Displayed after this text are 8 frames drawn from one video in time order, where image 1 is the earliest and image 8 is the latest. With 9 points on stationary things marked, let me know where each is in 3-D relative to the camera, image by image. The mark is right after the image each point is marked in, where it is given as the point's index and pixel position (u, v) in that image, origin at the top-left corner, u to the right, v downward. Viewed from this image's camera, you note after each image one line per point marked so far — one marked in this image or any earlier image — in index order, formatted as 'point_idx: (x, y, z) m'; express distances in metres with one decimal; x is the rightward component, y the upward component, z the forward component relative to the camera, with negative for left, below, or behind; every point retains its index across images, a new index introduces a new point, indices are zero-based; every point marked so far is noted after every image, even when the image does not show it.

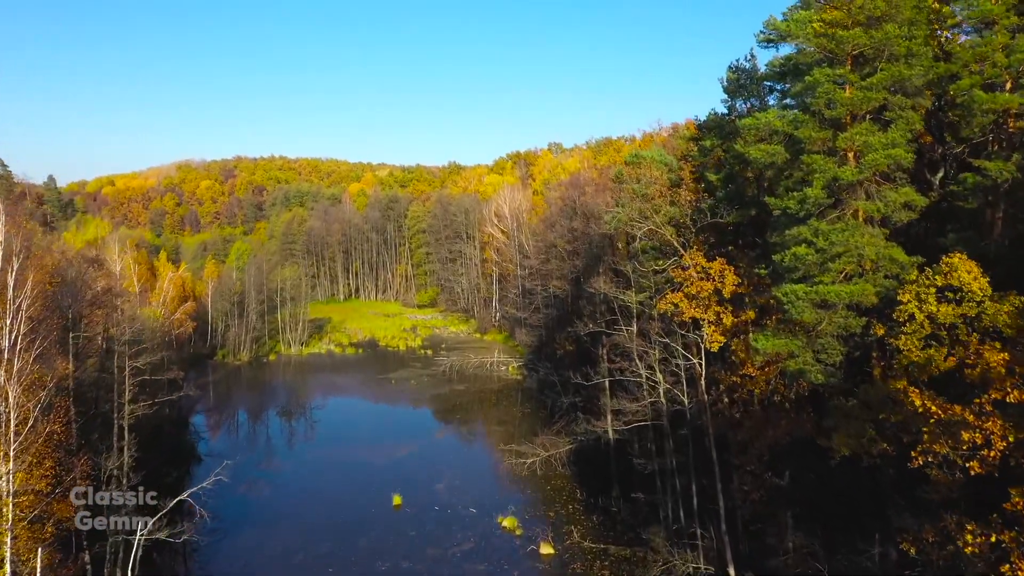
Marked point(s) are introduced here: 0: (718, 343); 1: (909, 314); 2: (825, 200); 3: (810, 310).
0: (+4.5, -1.2, +13.4) m
1: (+6.4, -0.4, +9.7) m
2: (+5.7, +1.6, +11.0) m
3: (+5.3, -0.4, +10.9) m
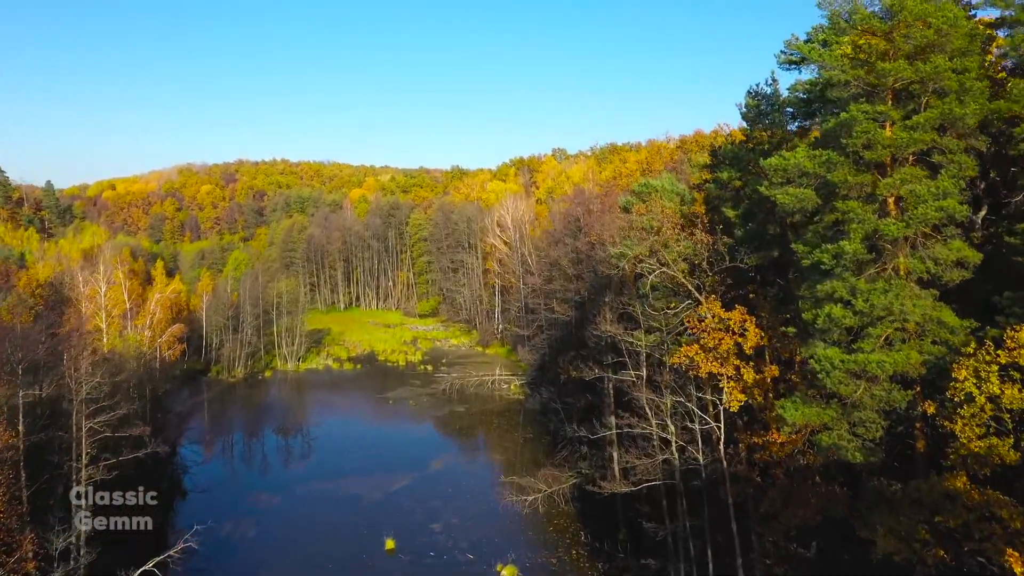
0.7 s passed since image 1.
0: (+4.5, -2.3, +12.1) m
1: (+6.3, -1.5, +8.4) m
2: (+5.7, +0.5, +9.7) m
3: (+5.3, -1.5, +9.6) m
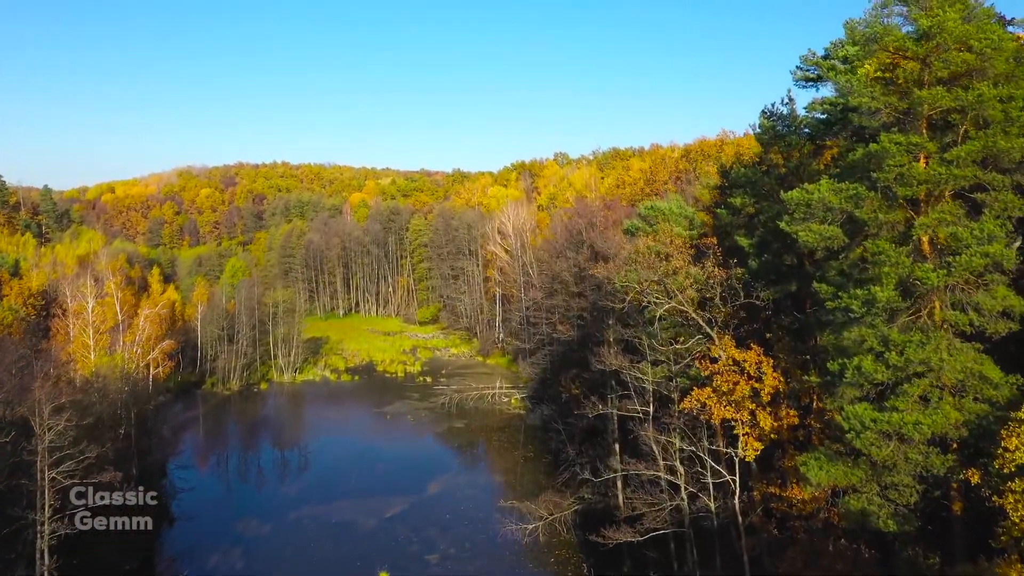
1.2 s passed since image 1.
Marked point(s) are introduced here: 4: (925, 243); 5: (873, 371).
0: (+4.4, -3.0, +11.2) m
1: (+6.3, -2.2, +7.5) m
2: (+5.6, -0.2, +8.8) m
3: (+5.2, -2.2, +8.6) m
4: (+6.2, +0.7, +9.1) m
5: (+5.2, -1.2, +8.7) m
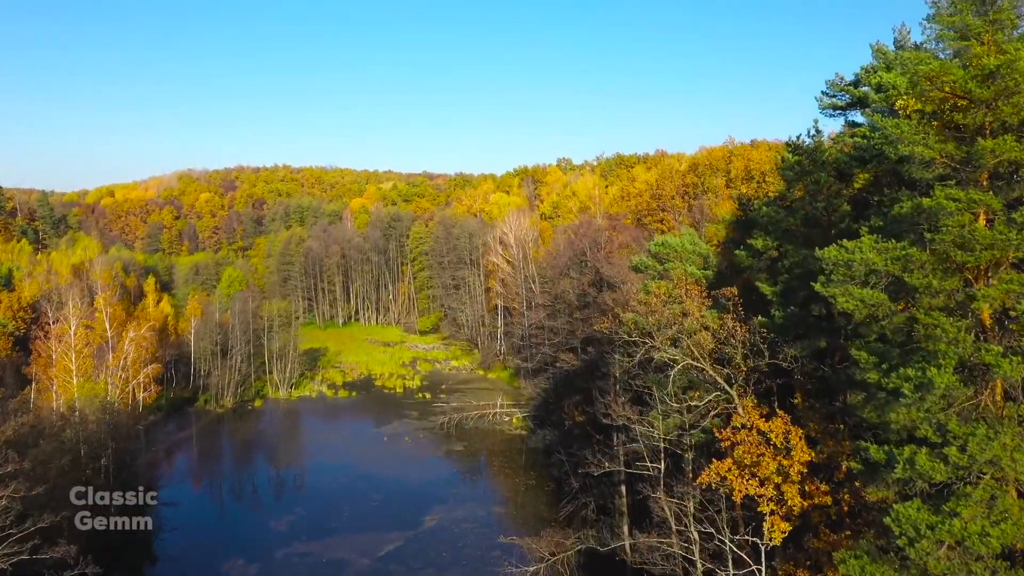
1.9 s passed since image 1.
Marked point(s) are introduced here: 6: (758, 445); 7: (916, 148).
0: (+4.4, -4.0, +9.9) m
1: (+6.2, -3.3, +6.3) m
2: (+5.6, -1.2, +7.6) m
3: (+5.2, -3.2, +7.4) m
4: (+6.1, -0.4, +7.8) m
5: (+5.1, -2.2, +7.4) m
6: (+4.1, -2.6, +10.2) m
7: (+5.5, +1.9, +8.2) m
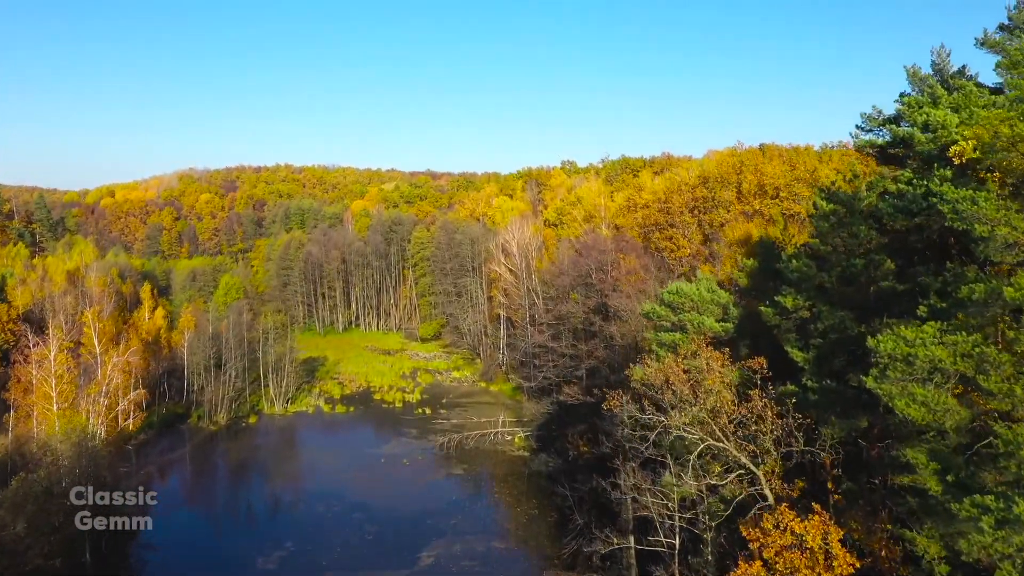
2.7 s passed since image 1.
0: (+4.3, -5.2, +8.6) m
1: (+6.1, -4.4, +4.9) m
2: (+5.5, -2.4, +6.2) m
3: (+5.1, -4.4, +6.1) m
4: (+6.1, -1.5, +6.5) m
5: (+5.0, -3.4, +6.1) m
6: (+4.1, -3.8, +8.8) m
7: (+5.5, +0.7, +6.9) m
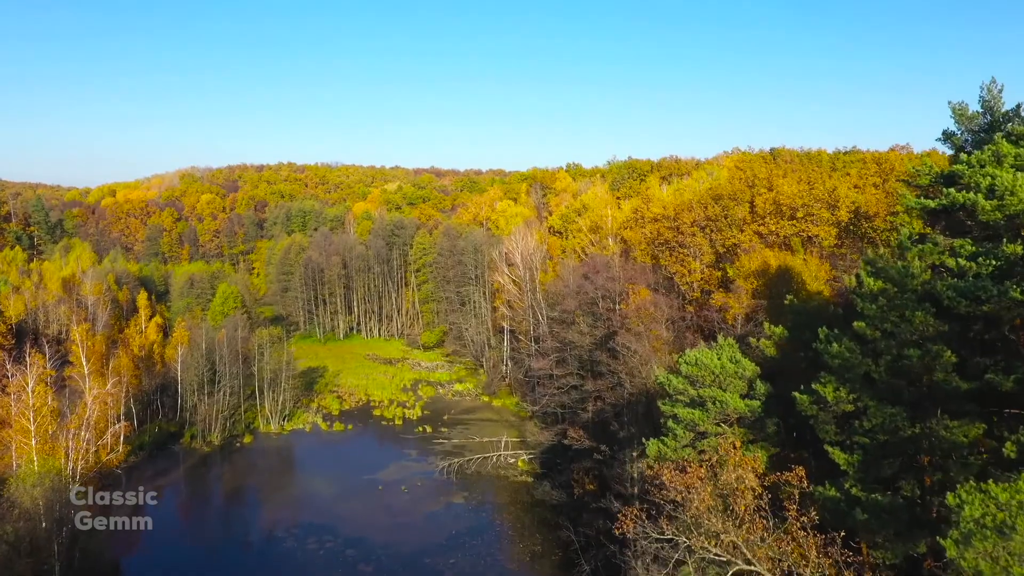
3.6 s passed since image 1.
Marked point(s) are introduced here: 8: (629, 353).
0: (+4.3, -6.6, +7.2) m
1: (+6.0, -5.9, +3.5) m
2: (+5.4, -3.8, +4.8) m
3: (+5.0, -5.8, +4.7) m
4: (+6.0, -3.0, +5.1) m
5: (+5.0, -4.8, +4.7) m
6: (+4.0, -5.2, +7.5) m
7: (+5.4, -0.7, +5.4) m
8: (+3.7, -2.1, +19.5) m
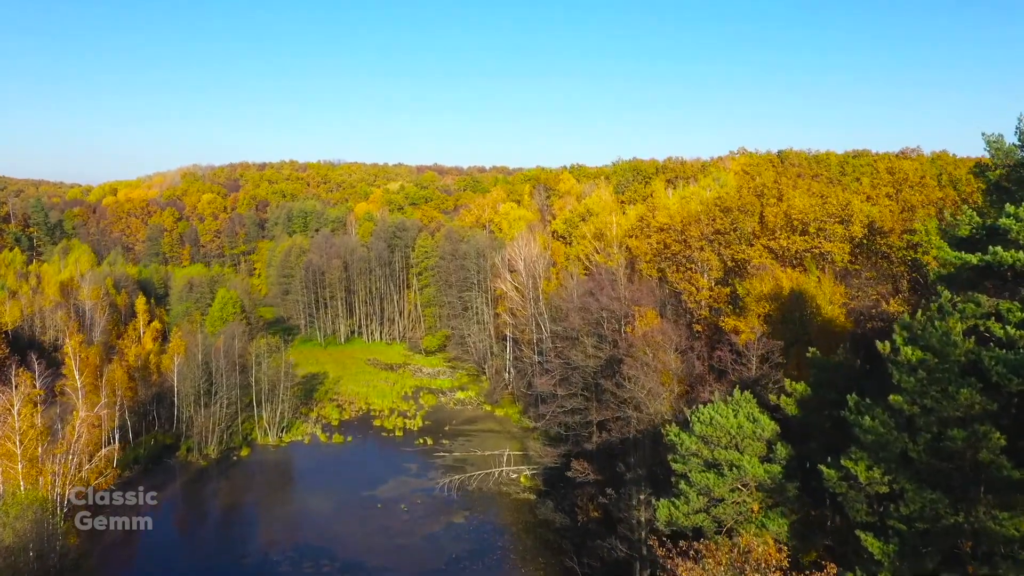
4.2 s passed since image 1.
0: (+4.2, -7.6, +6.4) m
1: (+6.0, -6.9, +2.7) m
2: (+5.4, -4.8, +3.9) m
3: (+5.0, -6.8, +3.8) m
4: (+6.0, -4.0, +4.2) m
5: (+4.9, -5.8, +3.8) m
6: (+4.0, -6.2, +6.6) m
7: (+5.4, -1.7, +4.5) m
8: (+3.7, -2.9, +18.7) m
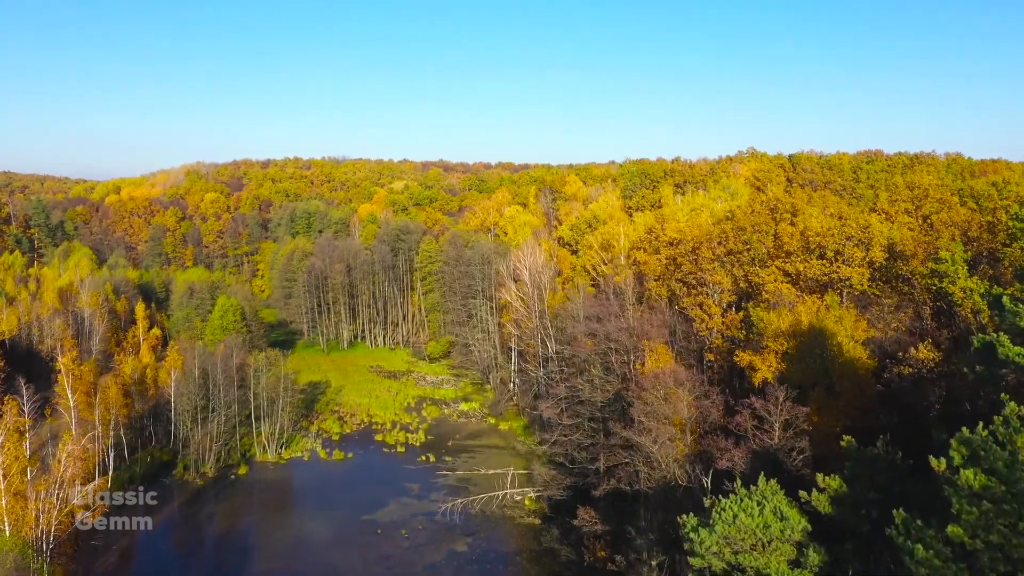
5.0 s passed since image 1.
0: (+4.2, -8.9, +5.4) m
1: (+5.9, -8.3, +1.7) m
2: (+5.3, -6.2, +2.9) m
3: (+4.9, -8.2, +2.8) m
4: (+5.9, -5.4, +3.1) m
5: (+4.9, -7.2, +2.8) m
6: (+4.0, -7.5, +5.6) m
7: (+5.3, -3.1, +3.5) m
8: (+3.8, -4.2, +17.6) m
